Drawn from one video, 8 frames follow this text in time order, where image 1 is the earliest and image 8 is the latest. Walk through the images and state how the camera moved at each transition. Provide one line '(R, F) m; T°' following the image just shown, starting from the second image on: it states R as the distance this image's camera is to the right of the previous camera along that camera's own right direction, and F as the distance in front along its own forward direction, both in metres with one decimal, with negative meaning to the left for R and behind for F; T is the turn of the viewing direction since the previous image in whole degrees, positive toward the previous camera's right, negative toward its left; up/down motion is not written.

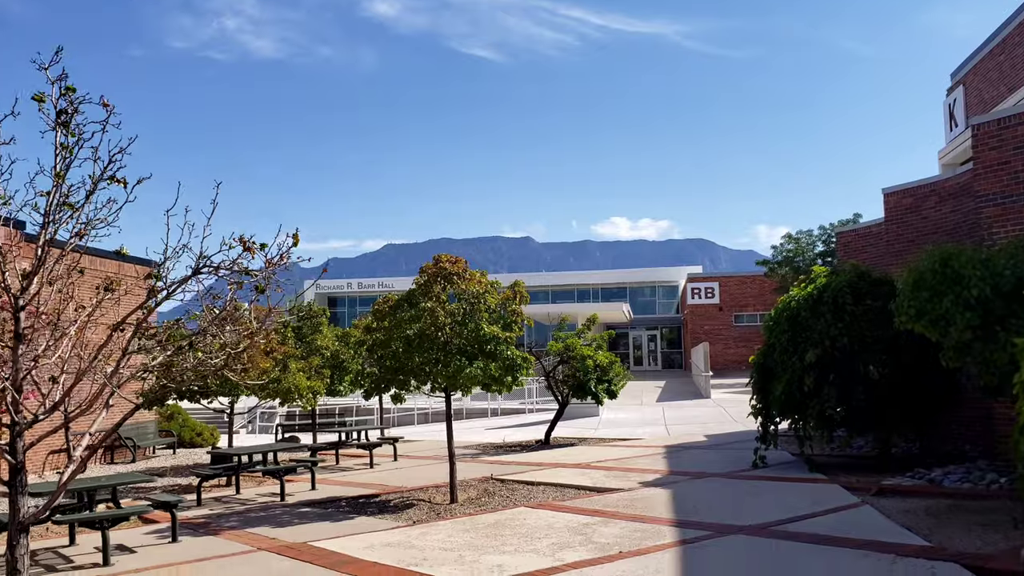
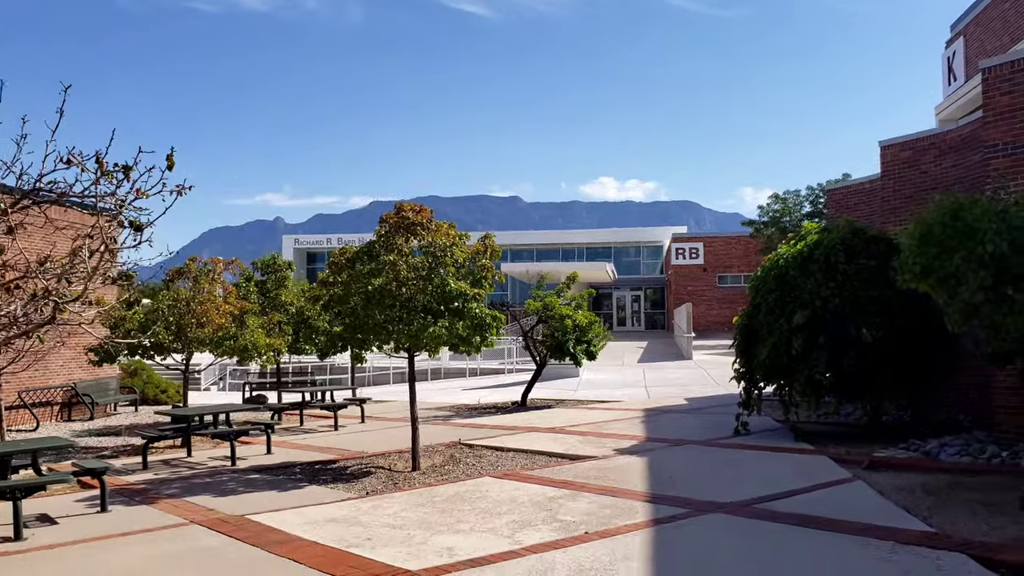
(+0.2, +0.8) m; +1°
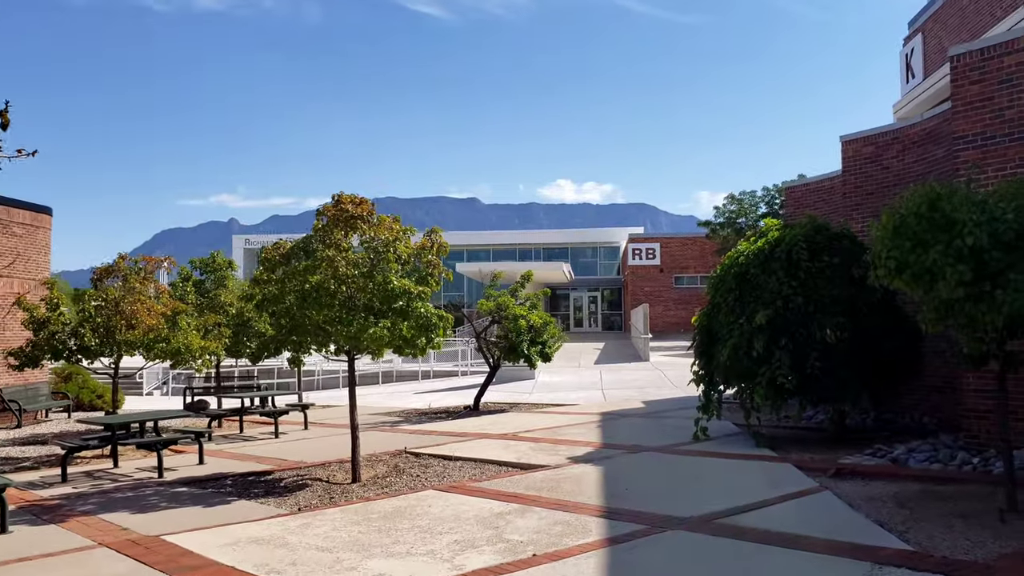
(+0.1, +0.6) m; +3°
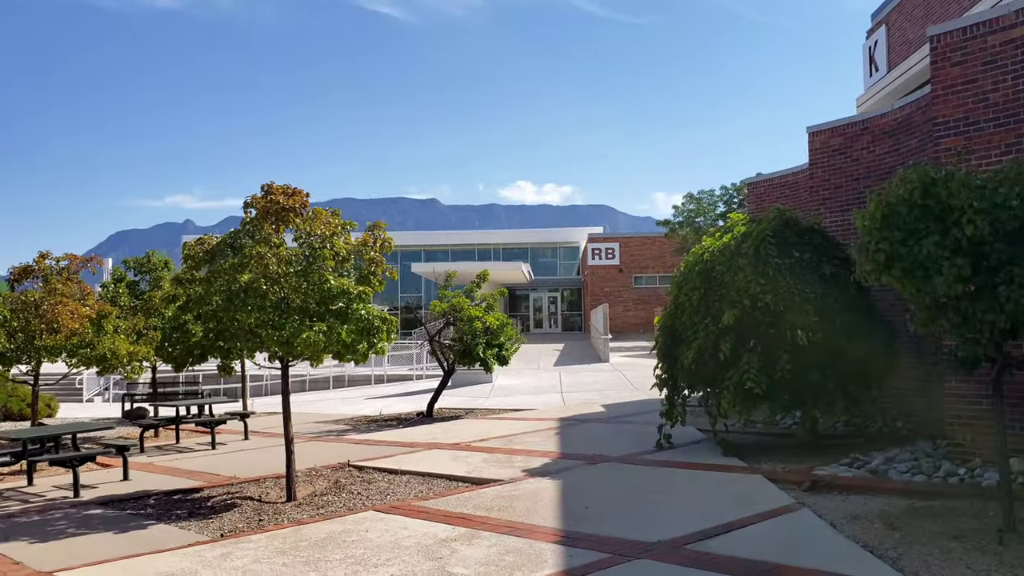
(+0.1, +0.8) m; +3°
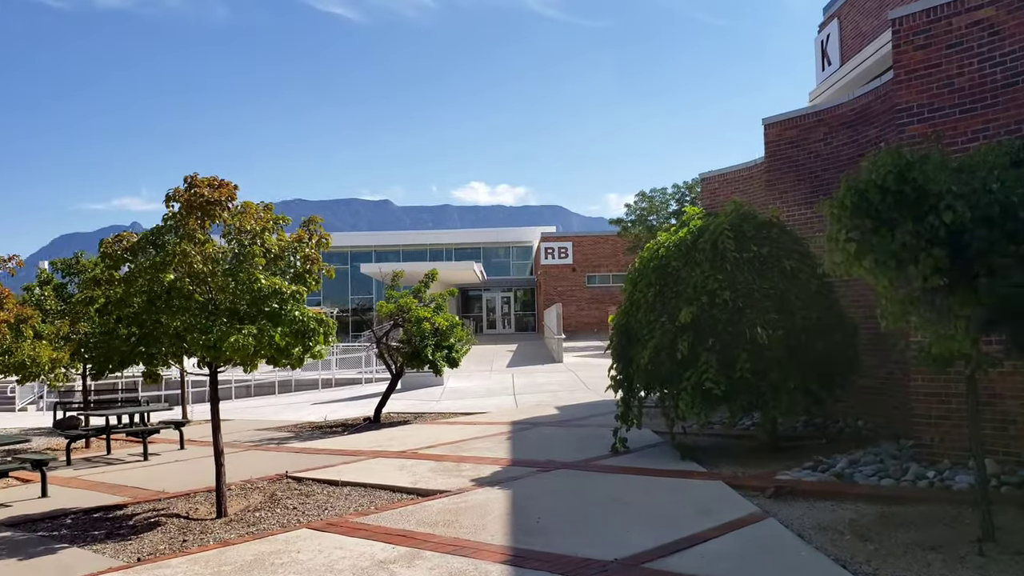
(+0.1, +0.5) m; +3°
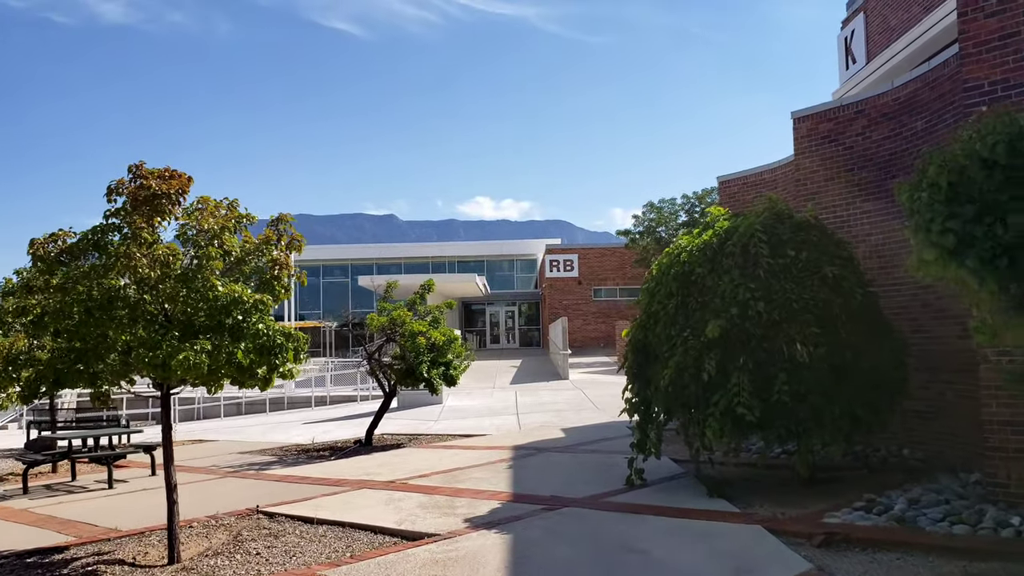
(0.0, +1.1) m; 0°
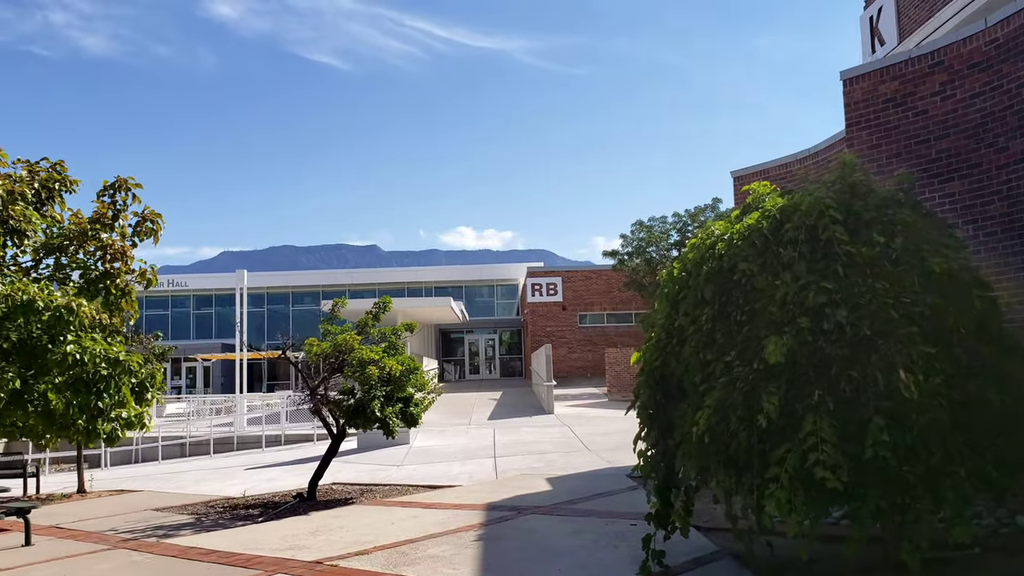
(+0.1, +2.4) m; +1°
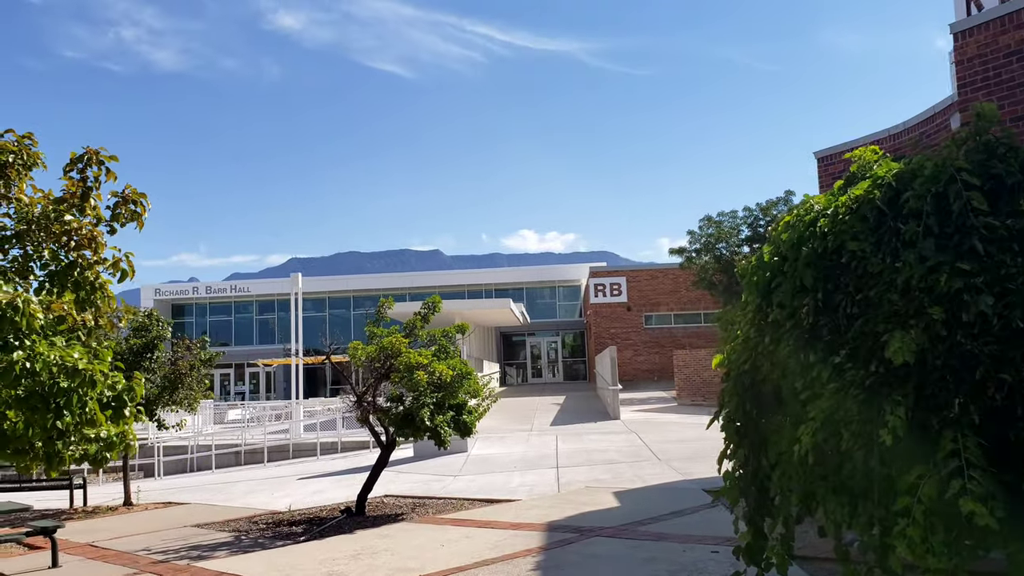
(0.0, +1.0) m; -5°
